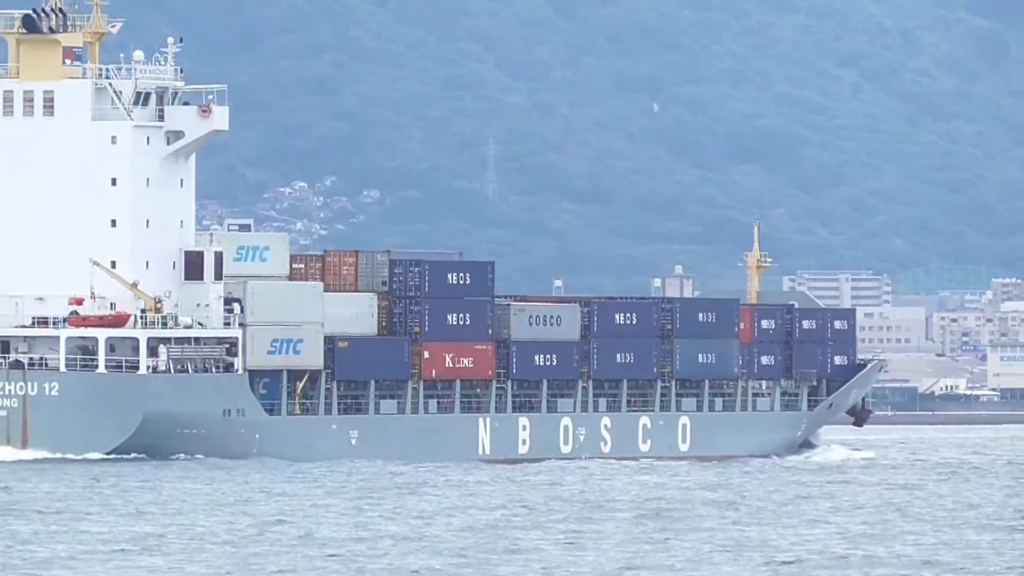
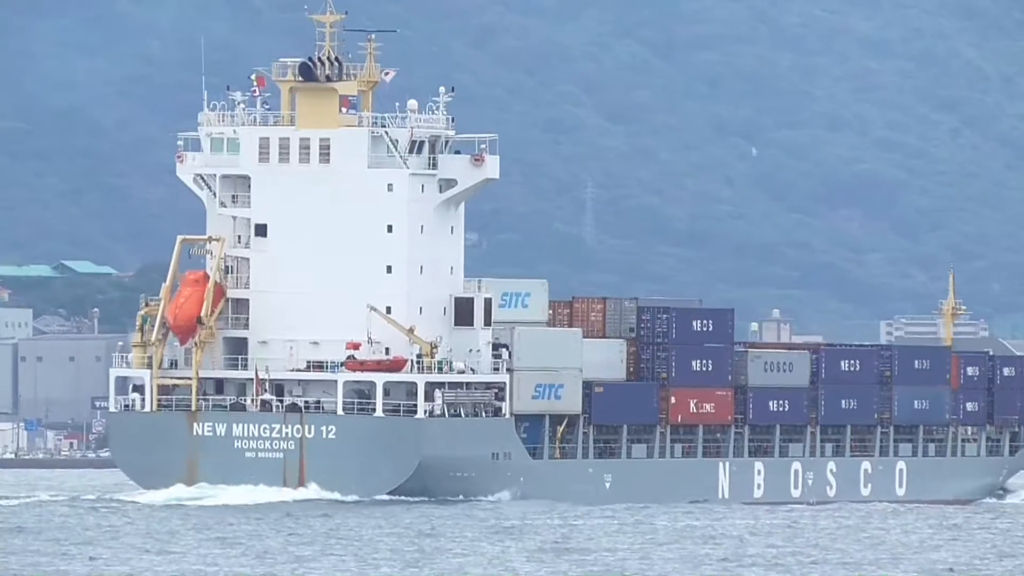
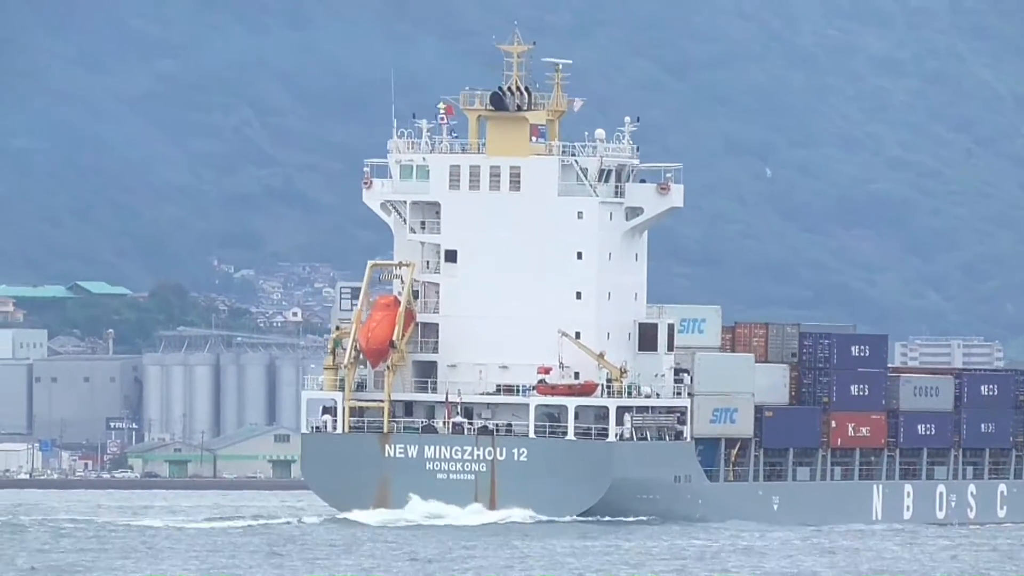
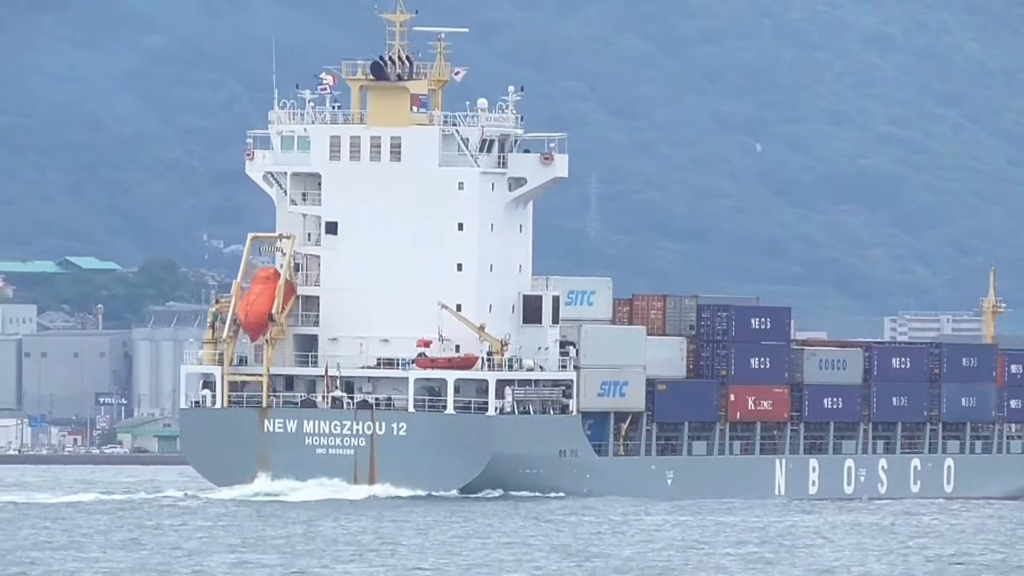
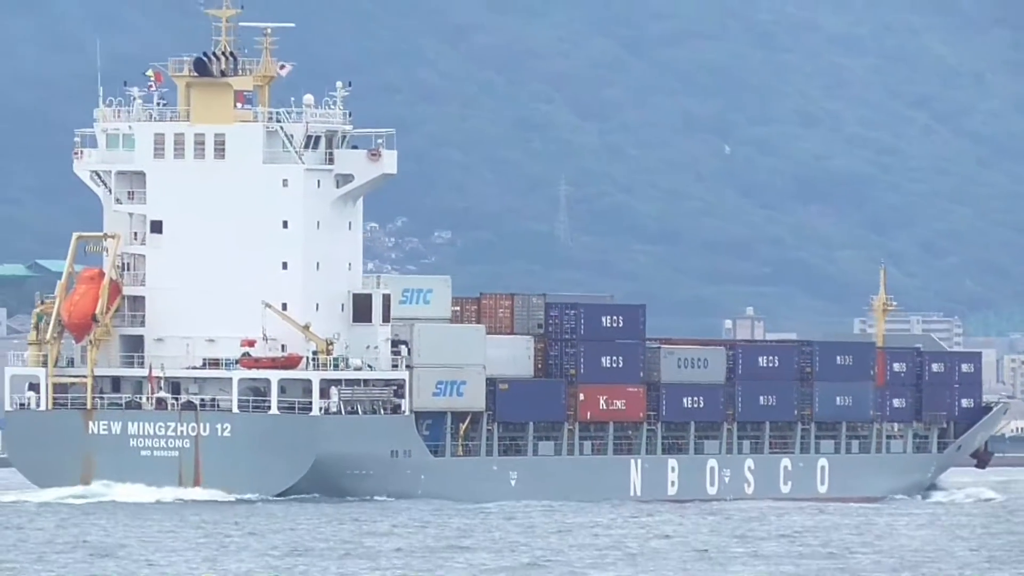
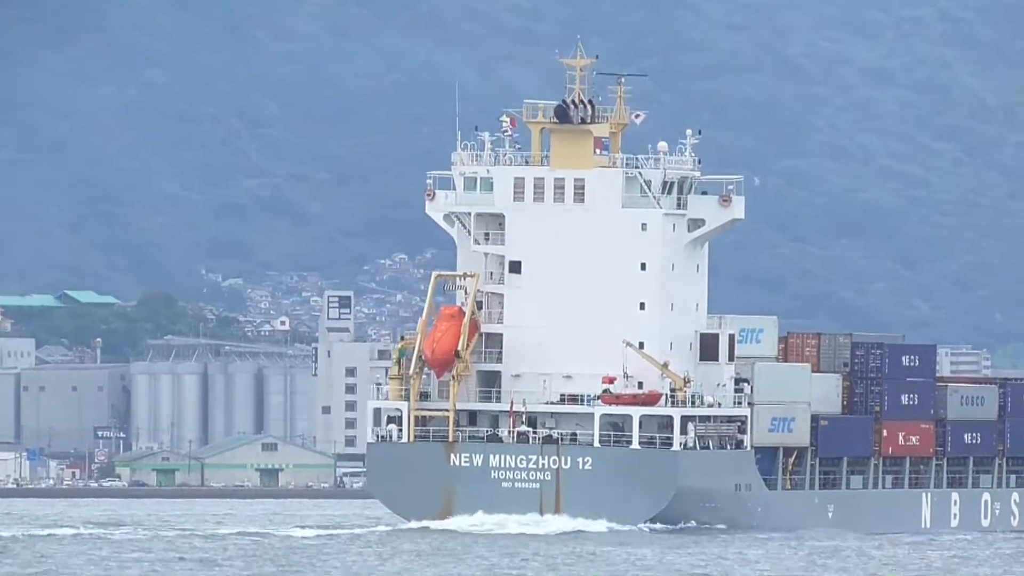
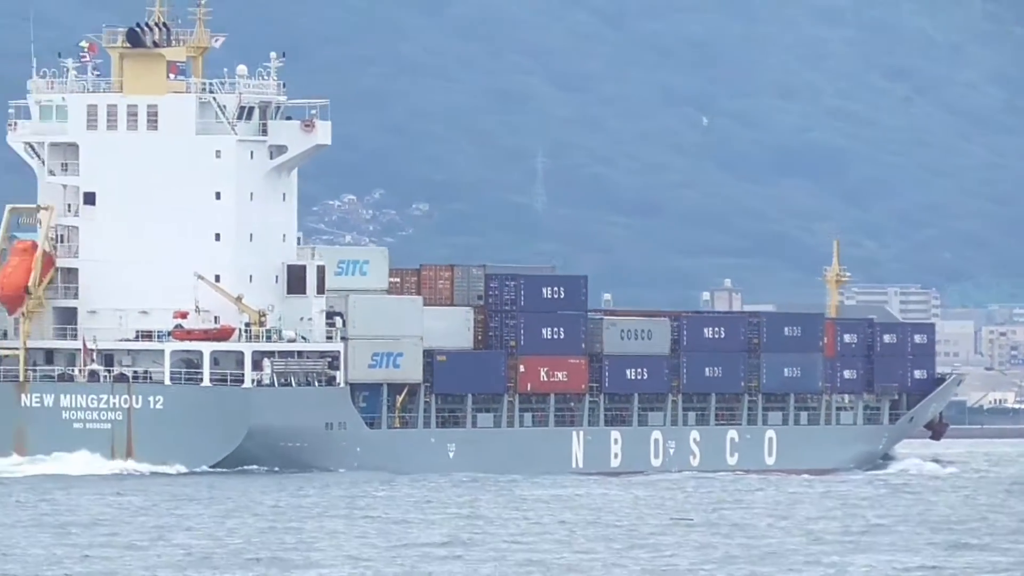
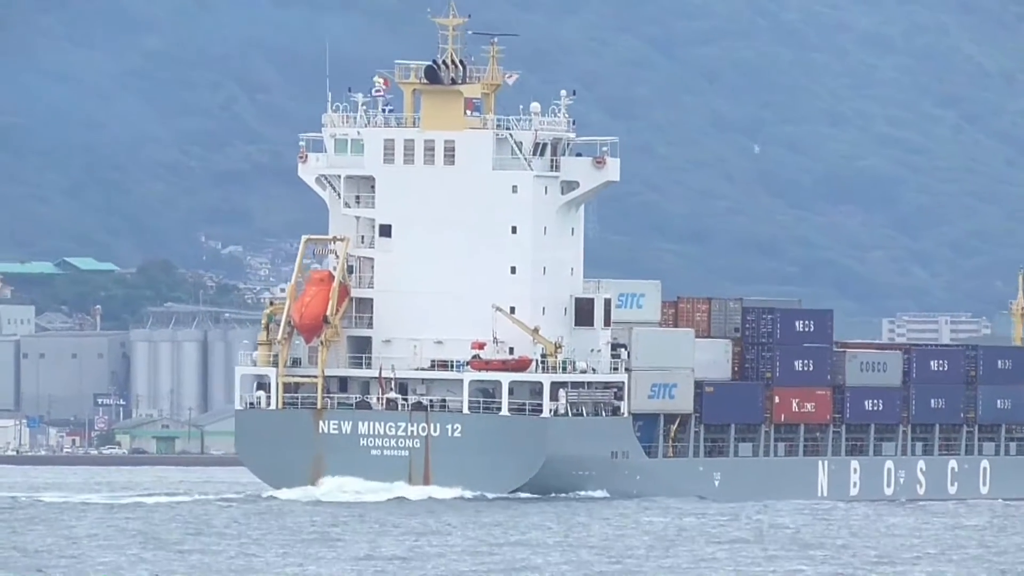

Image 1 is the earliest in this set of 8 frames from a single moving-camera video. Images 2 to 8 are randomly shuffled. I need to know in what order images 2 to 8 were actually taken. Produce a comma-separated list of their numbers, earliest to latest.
7, 5, 2, 4, 8, 3, 6
